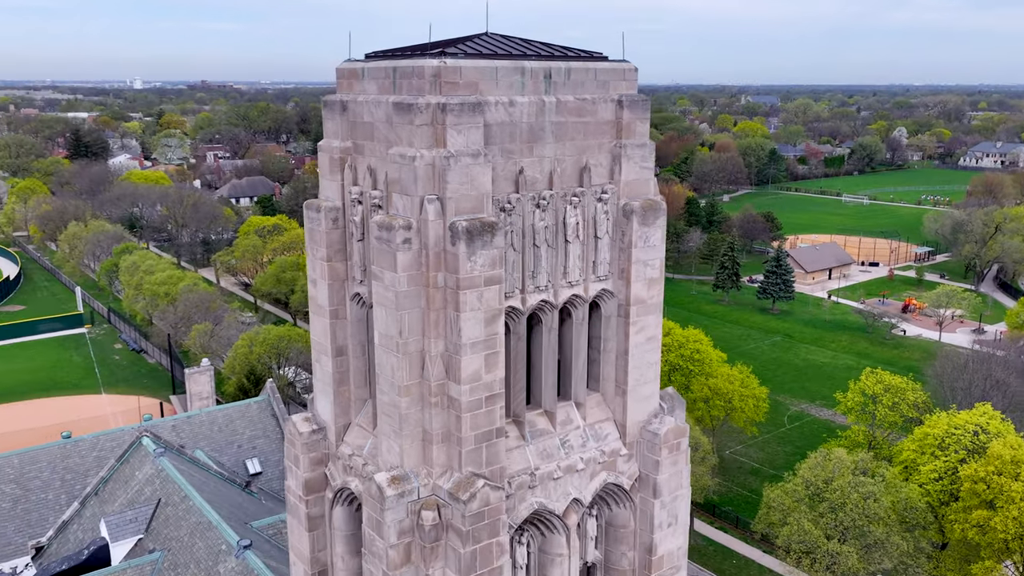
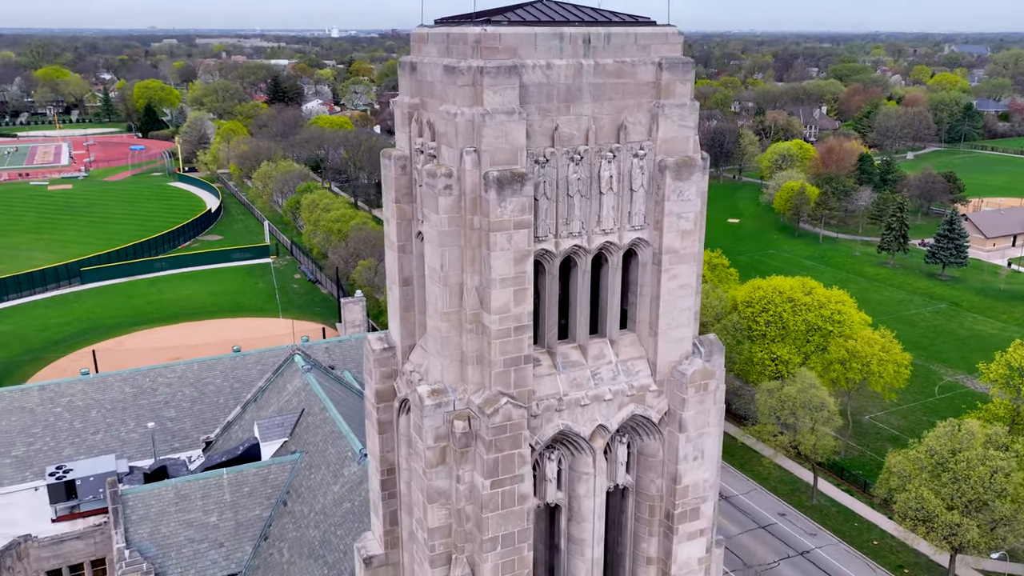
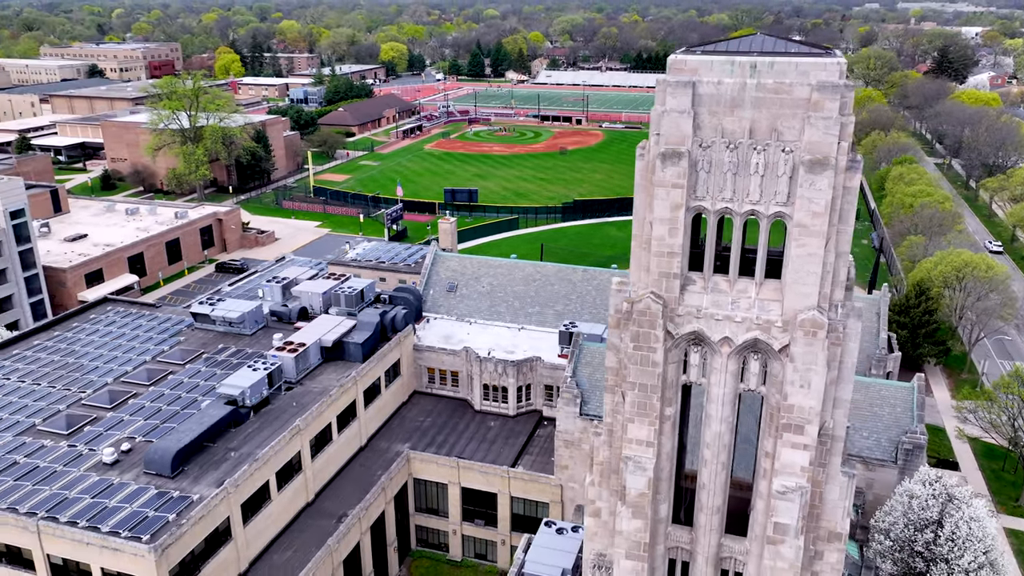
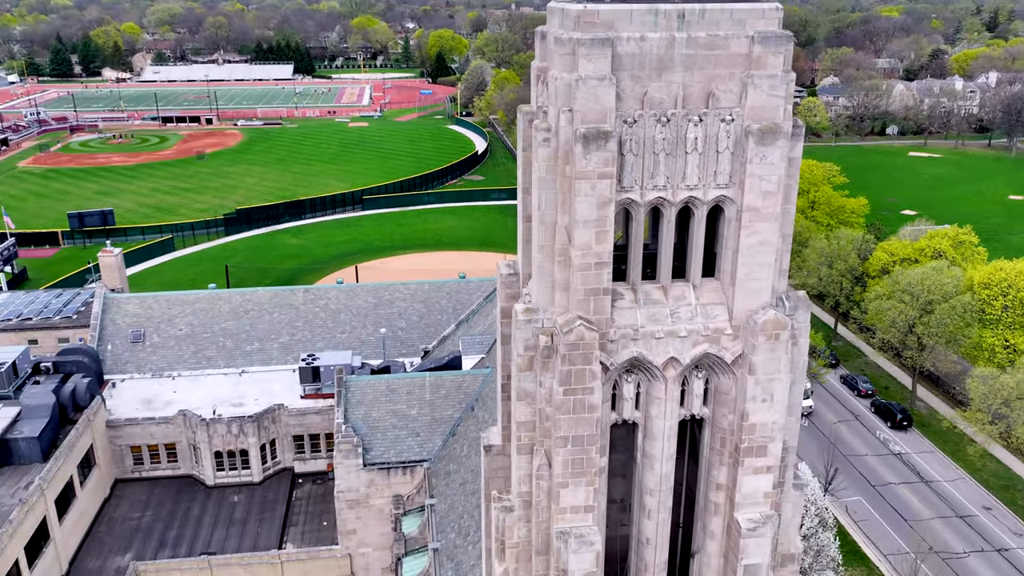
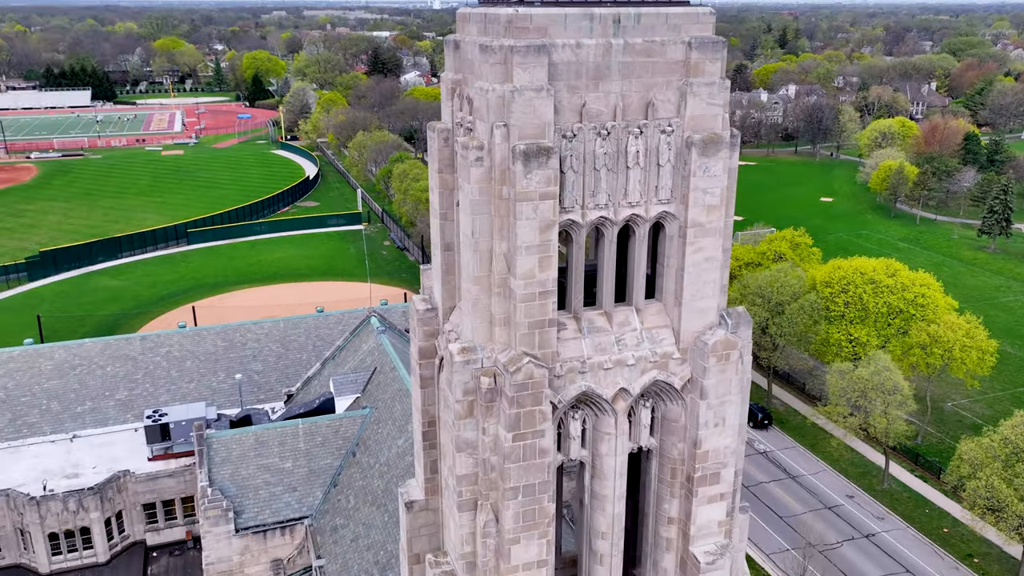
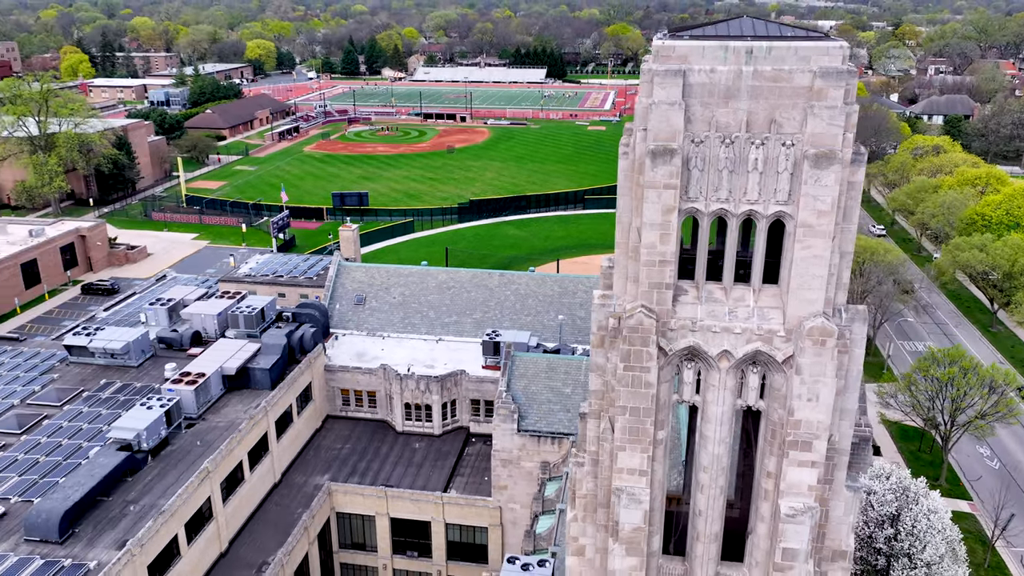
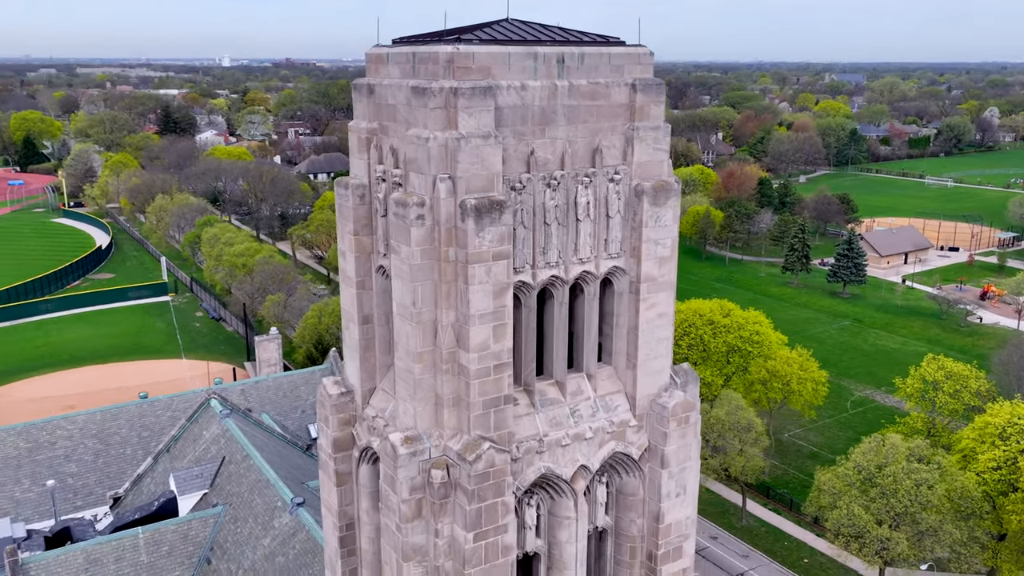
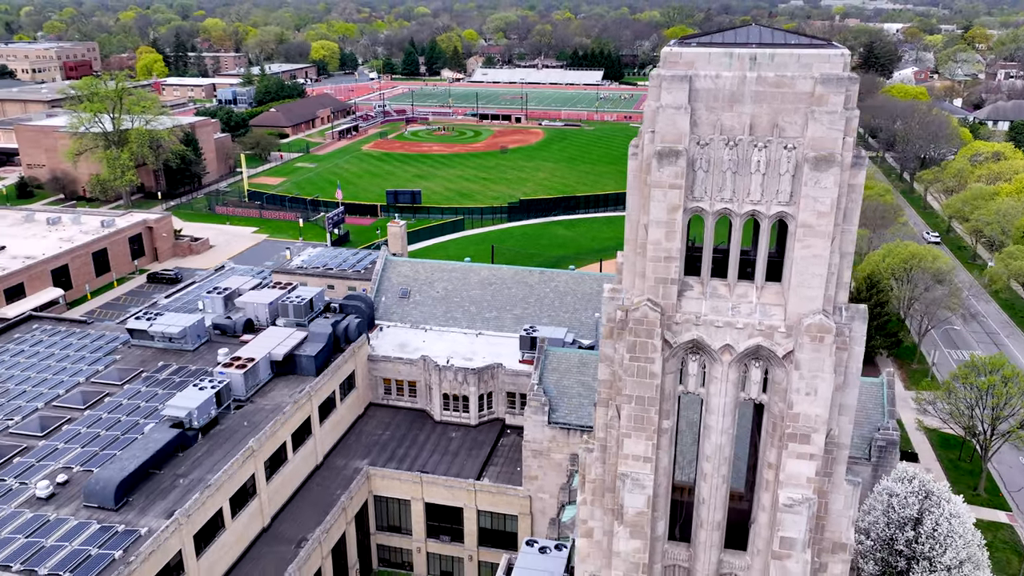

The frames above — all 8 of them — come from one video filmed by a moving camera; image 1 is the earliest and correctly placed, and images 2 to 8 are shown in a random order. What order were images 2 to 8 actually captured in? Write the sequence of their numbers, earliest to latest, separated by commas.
7, 2, 5, 4, 6, 8, 3
